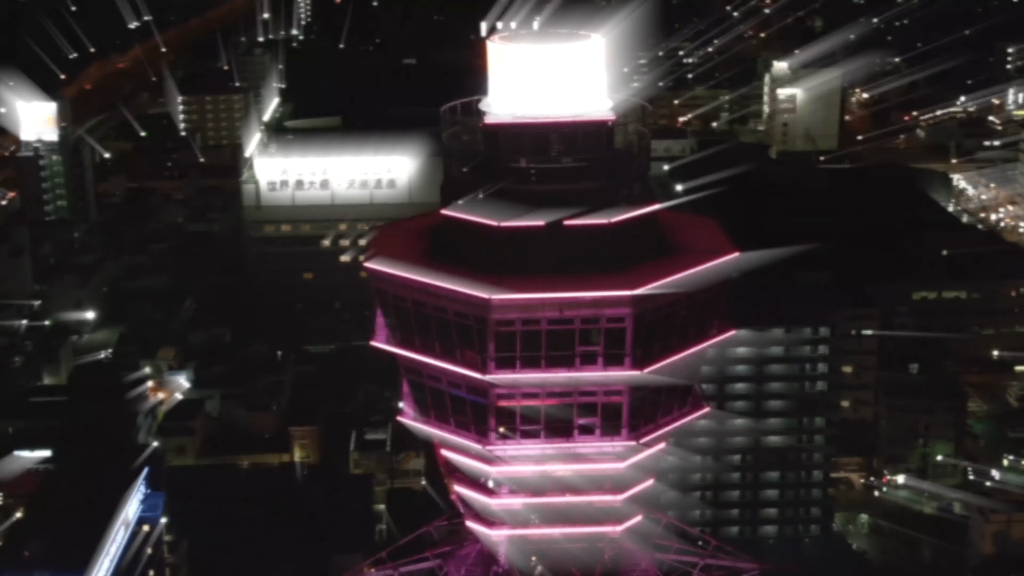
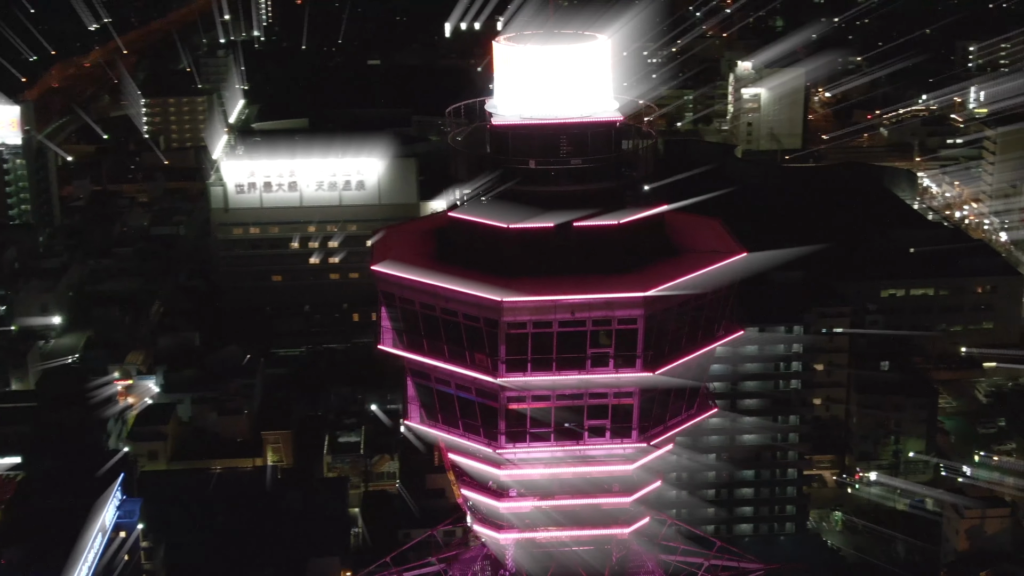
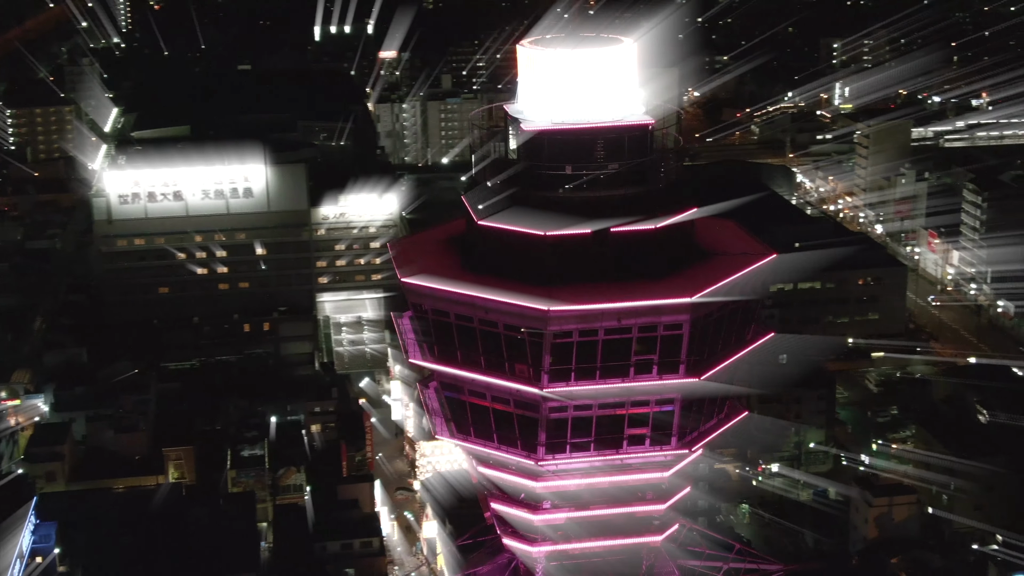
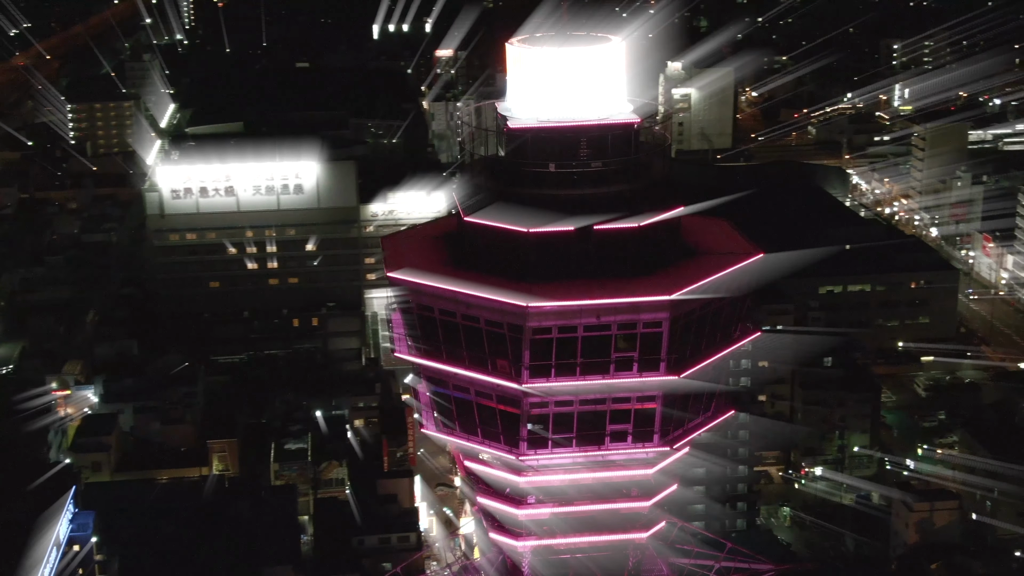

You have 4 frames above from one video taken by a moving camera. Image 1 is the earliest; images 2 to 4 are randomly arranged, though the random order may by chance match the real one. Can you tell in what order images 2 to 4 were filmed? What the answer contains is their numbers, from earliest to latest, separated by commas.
2, 4, 3
